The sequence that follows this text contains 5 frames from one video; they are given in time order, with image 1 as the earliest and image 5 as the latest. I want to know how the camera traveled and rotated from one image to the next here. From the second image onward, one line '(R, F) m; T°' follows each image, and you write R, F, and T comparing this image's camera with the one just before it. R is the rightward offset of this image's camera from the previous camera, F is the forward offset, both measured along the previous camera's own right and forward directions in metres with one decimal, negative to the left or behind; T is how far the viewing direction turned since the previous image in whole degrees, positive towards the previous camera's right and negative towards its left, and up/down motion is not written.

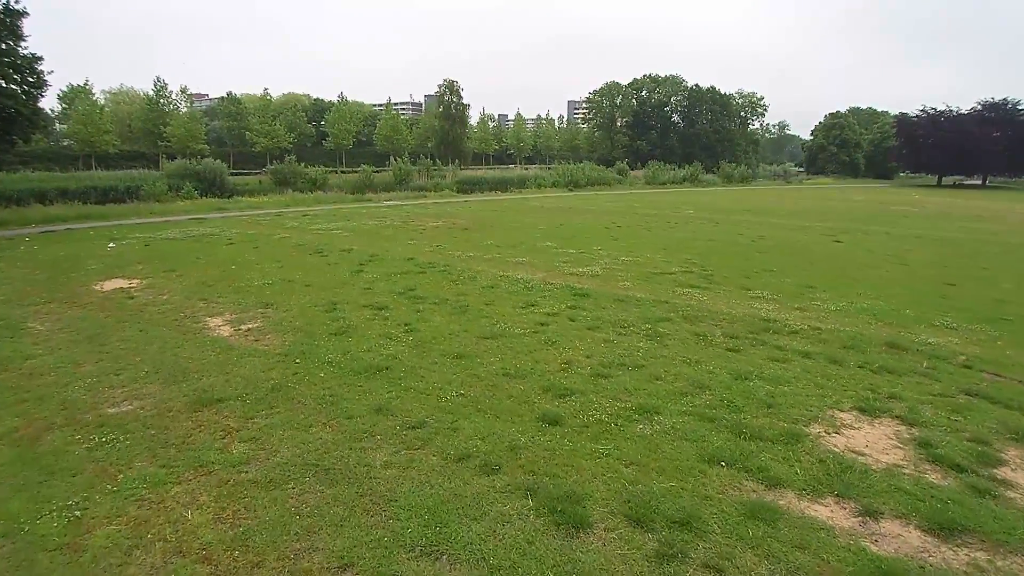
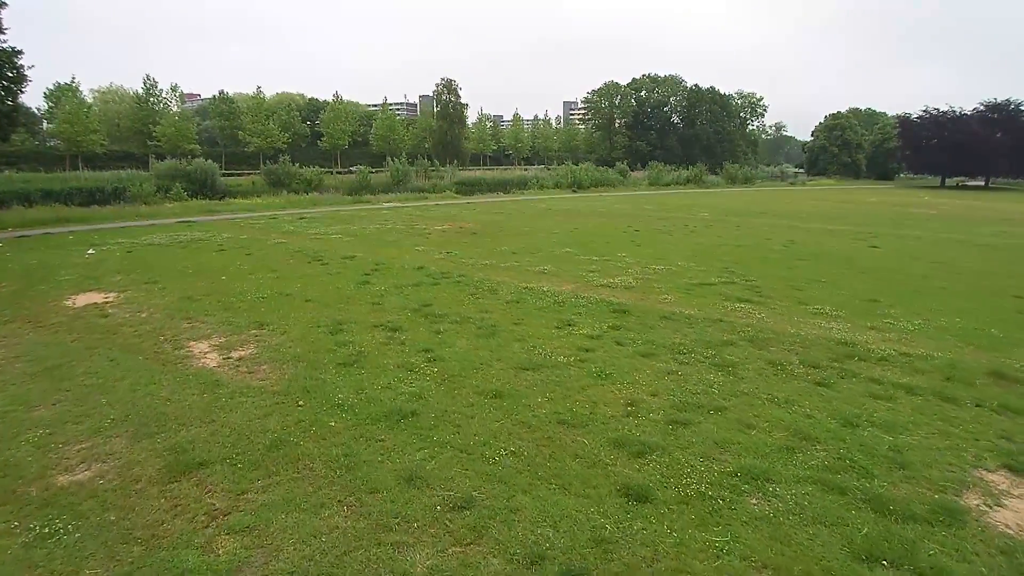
(-0.6, +1.7) m; 0°
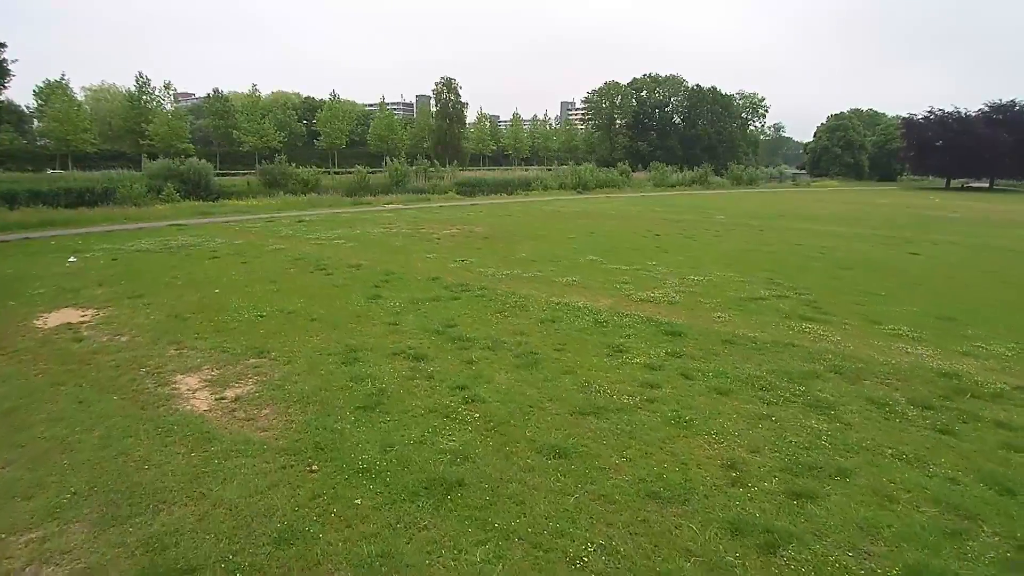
(-0.6, +1.5) m; 0°
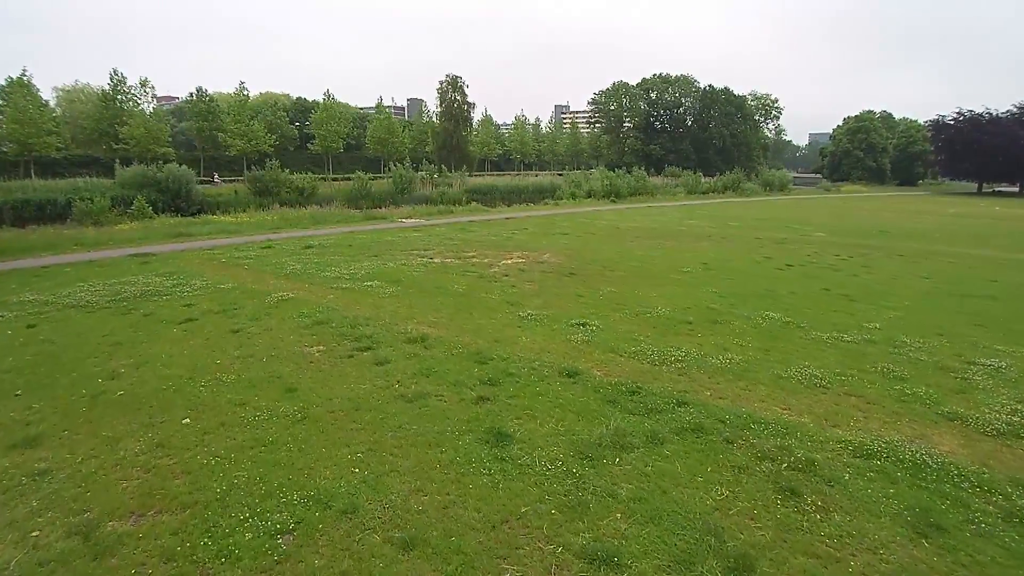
(-2.2, +6.0) m; +1°
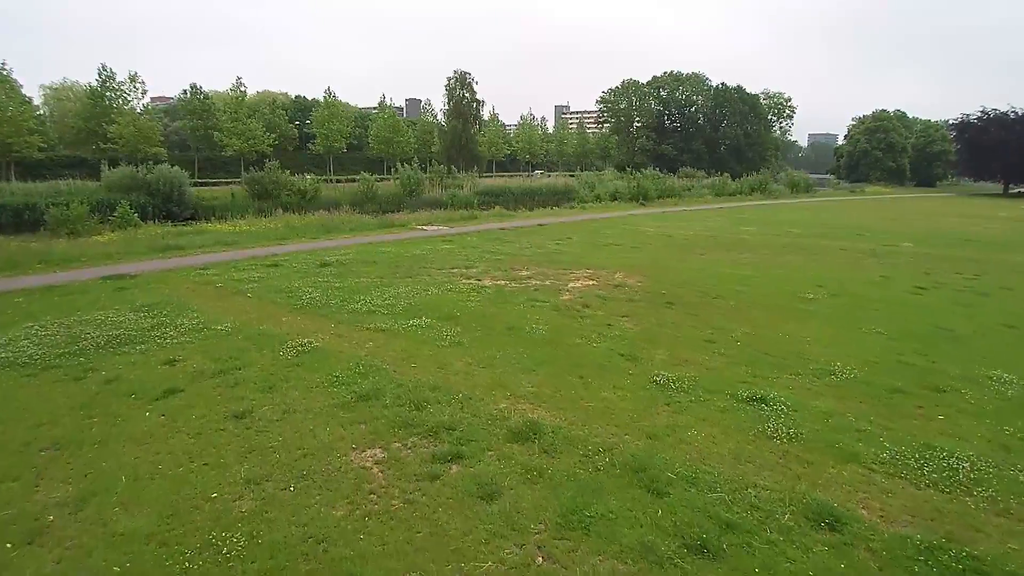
(-1.3, +3.4) m; 0°
